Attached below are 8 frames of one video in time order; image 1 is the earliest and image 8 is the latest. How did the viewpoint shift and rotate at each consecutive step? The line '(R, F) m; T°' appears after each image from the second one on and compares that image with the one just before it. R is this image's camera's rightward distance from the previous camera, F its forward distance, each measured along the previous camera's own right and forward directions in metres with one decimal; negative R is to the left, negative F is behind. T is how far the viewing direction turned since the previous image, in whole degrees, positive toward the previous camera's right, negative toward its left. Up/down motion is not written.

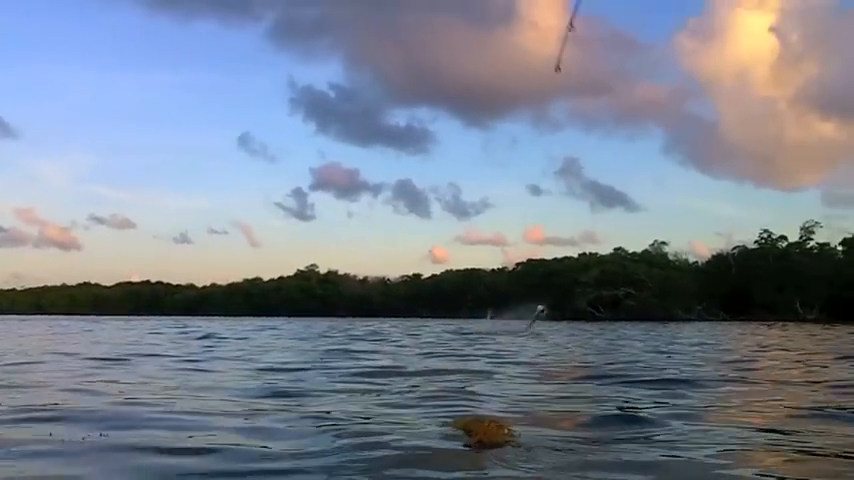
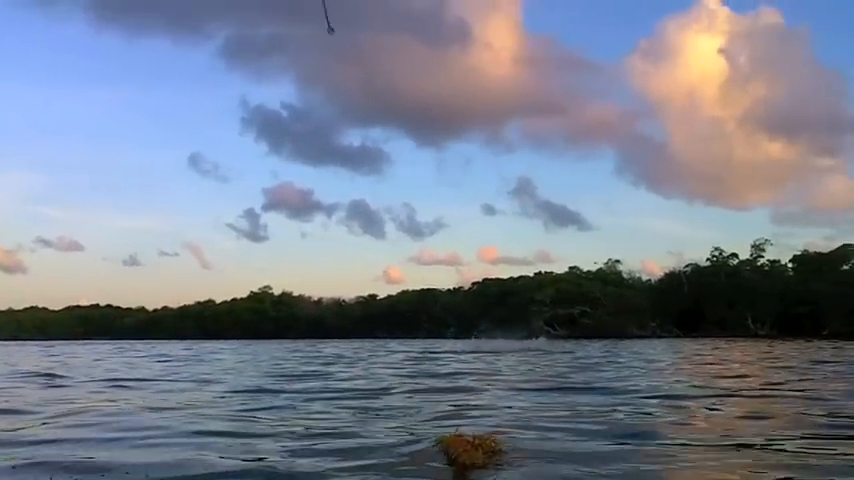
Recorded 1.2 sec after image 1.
(-0.3, +0.1) m; +3°
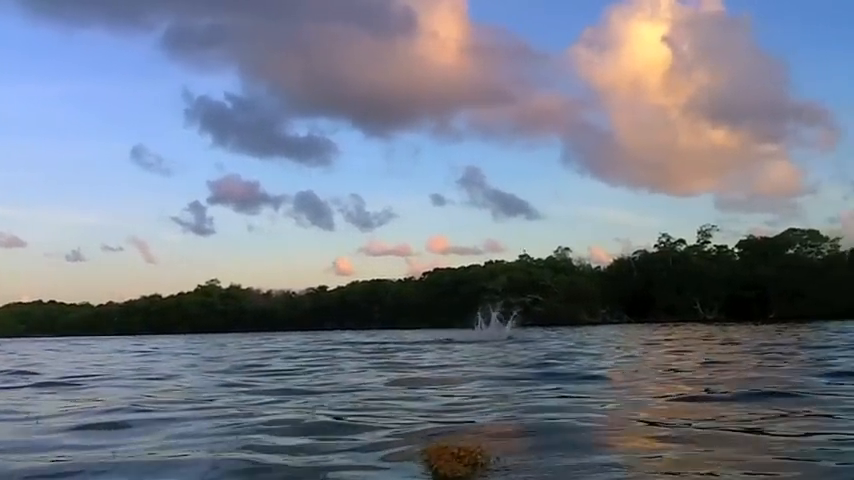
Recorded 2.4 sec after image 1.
(-0.5, +0.3) m; +3°
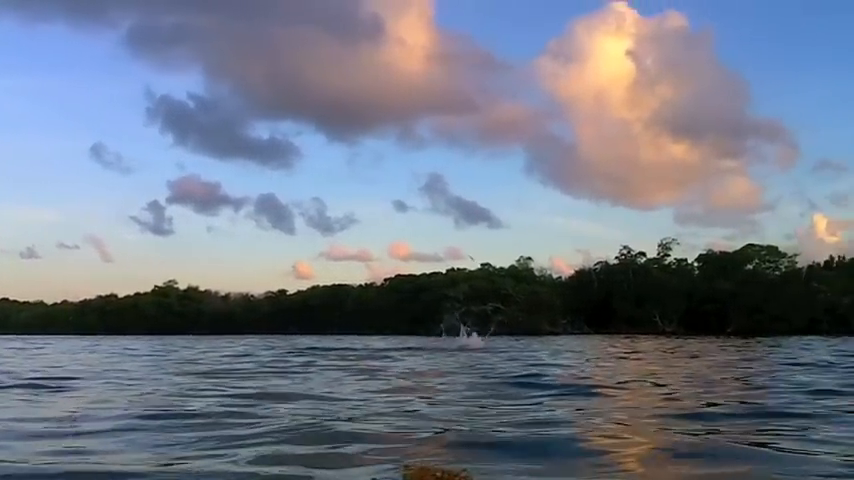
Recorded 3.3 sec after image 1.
(-0.4, +0.2) m; +2°
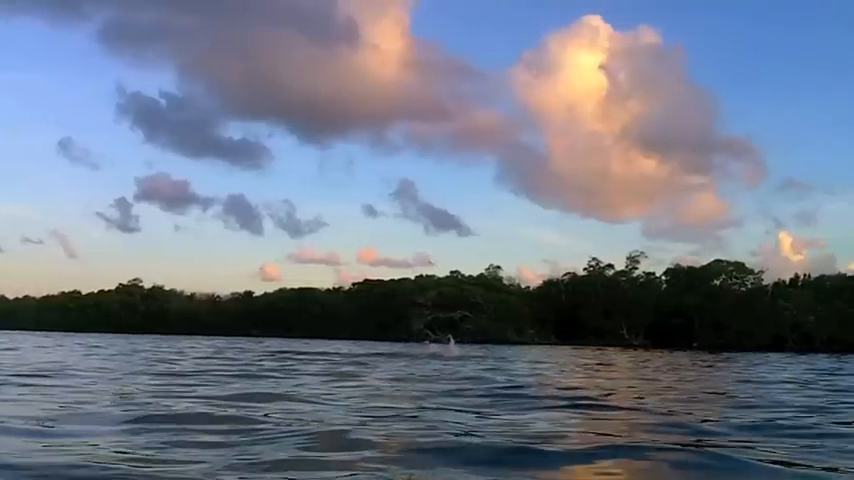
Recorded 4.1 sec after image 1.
(-0.3, +0.1) m; +2°
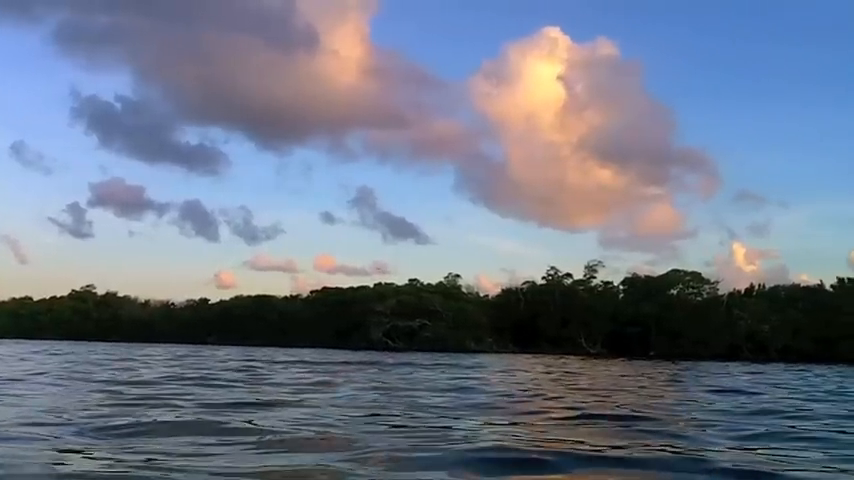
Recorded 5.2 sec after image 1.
(-0.3, +0.2) m; +3°
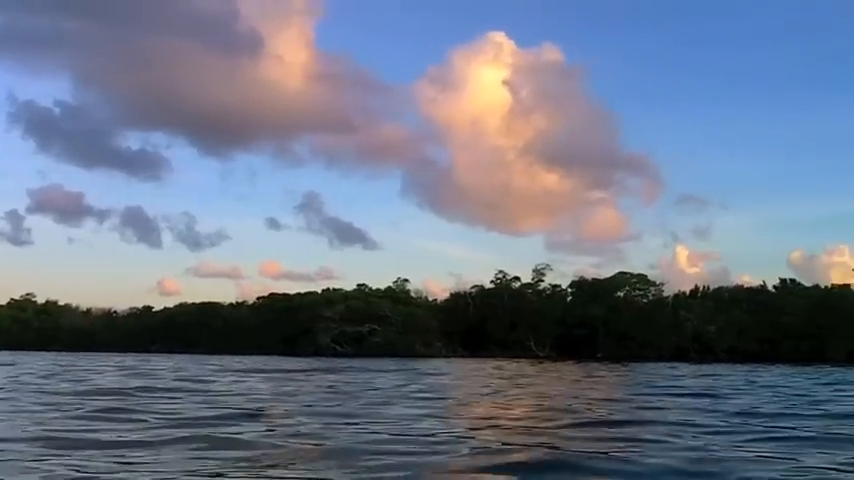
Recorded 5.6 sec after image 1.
(-0.4, +0.3) m; +3°
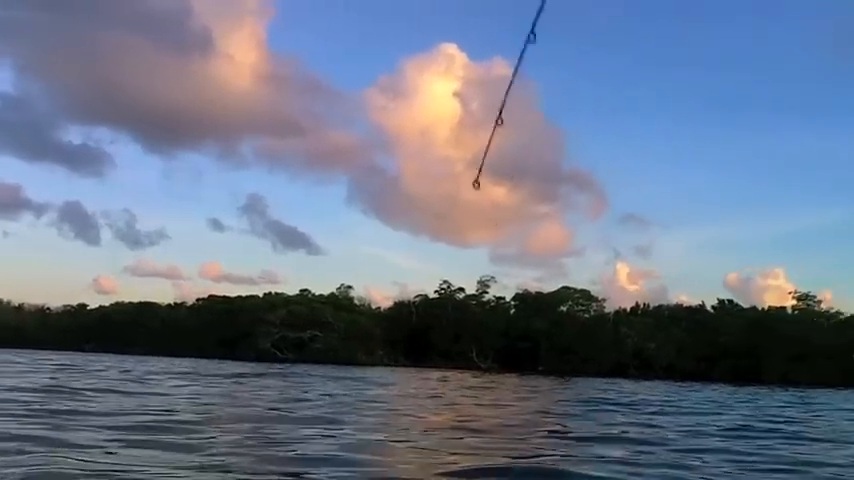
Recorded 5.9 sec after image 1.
(-0.4, 0.0) m; +3°
